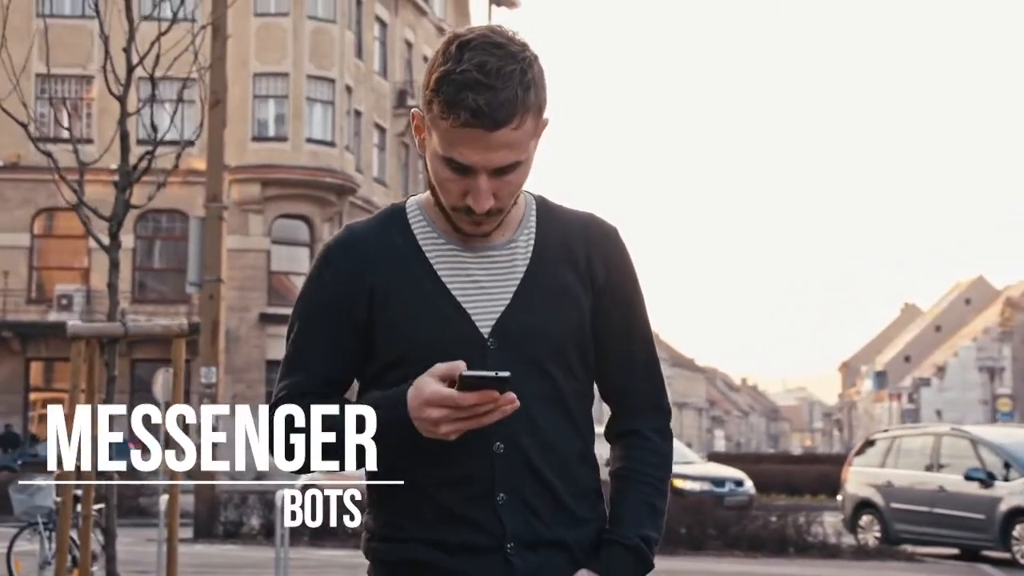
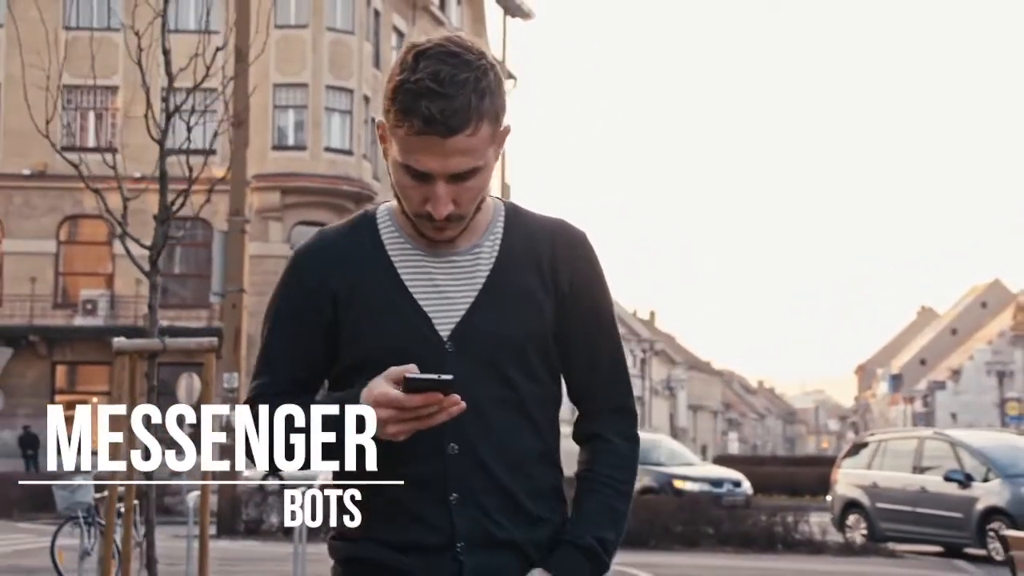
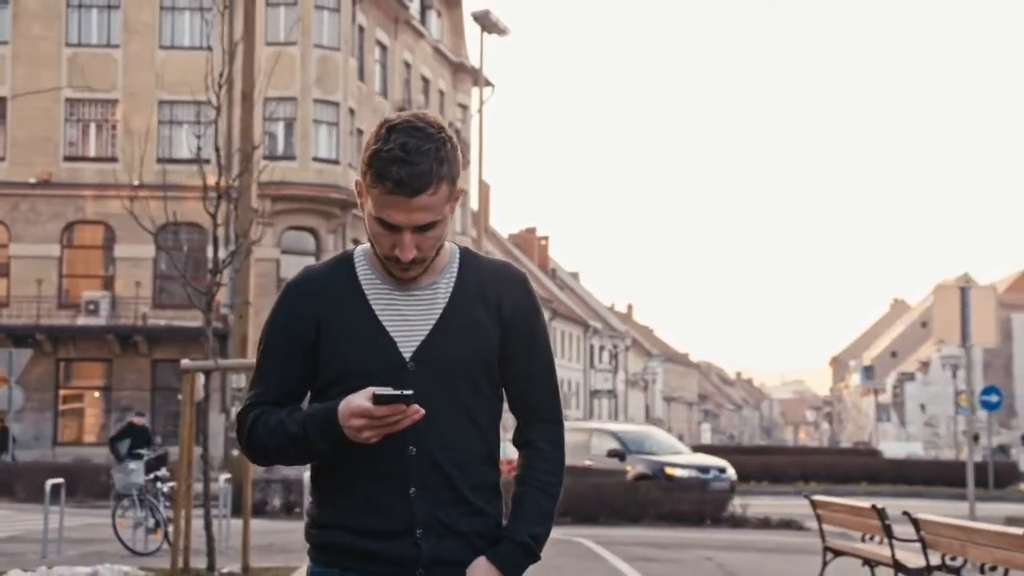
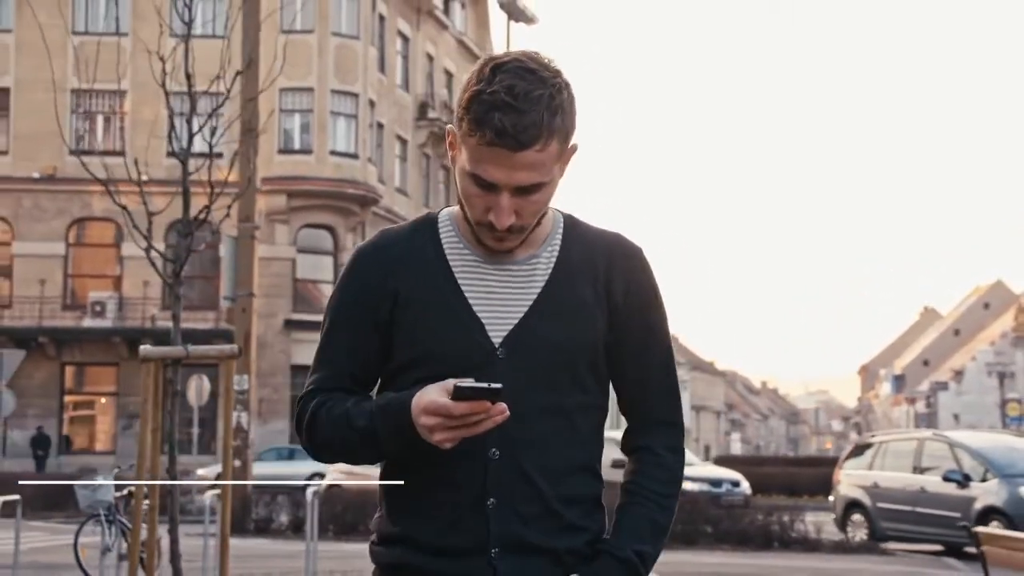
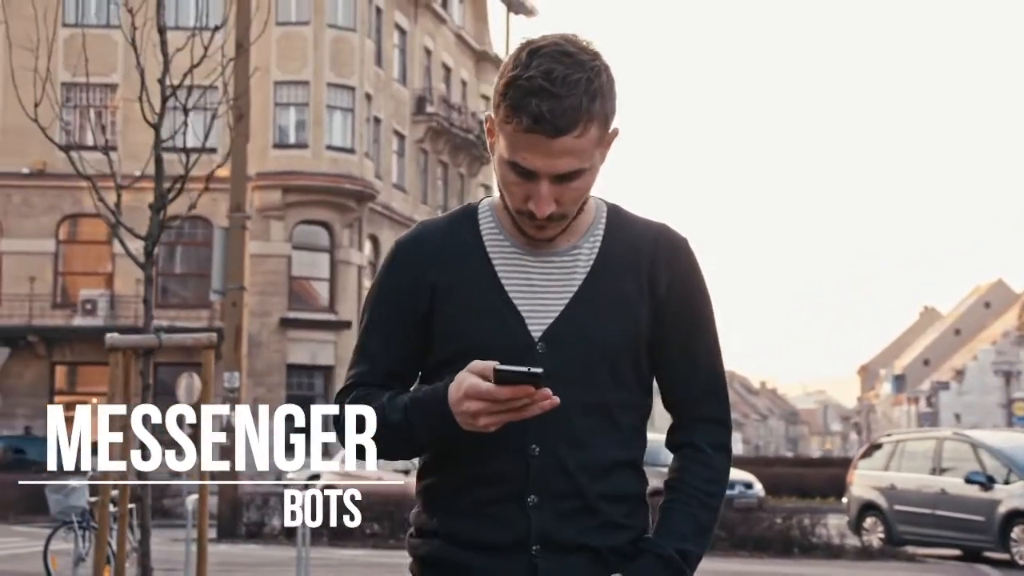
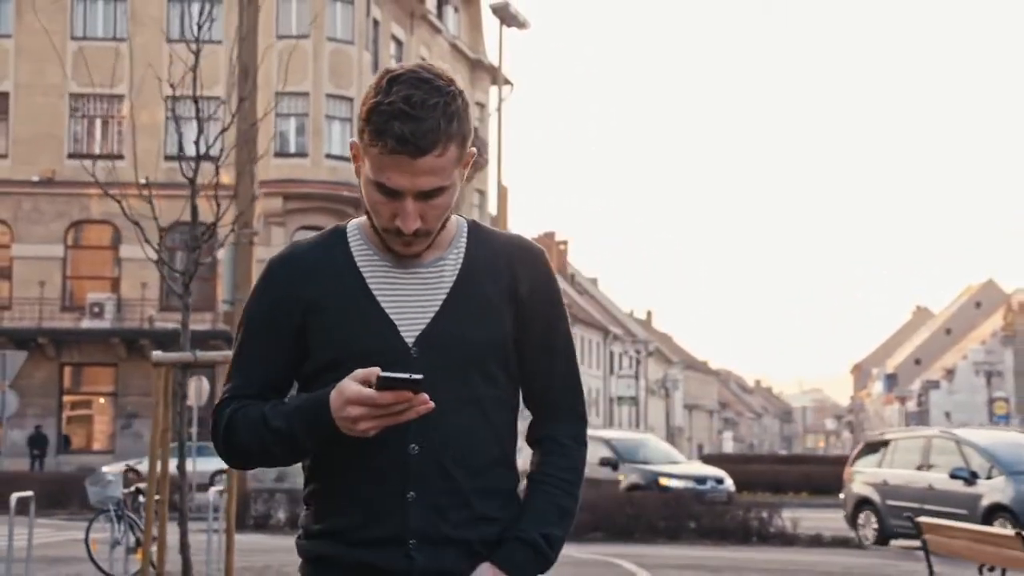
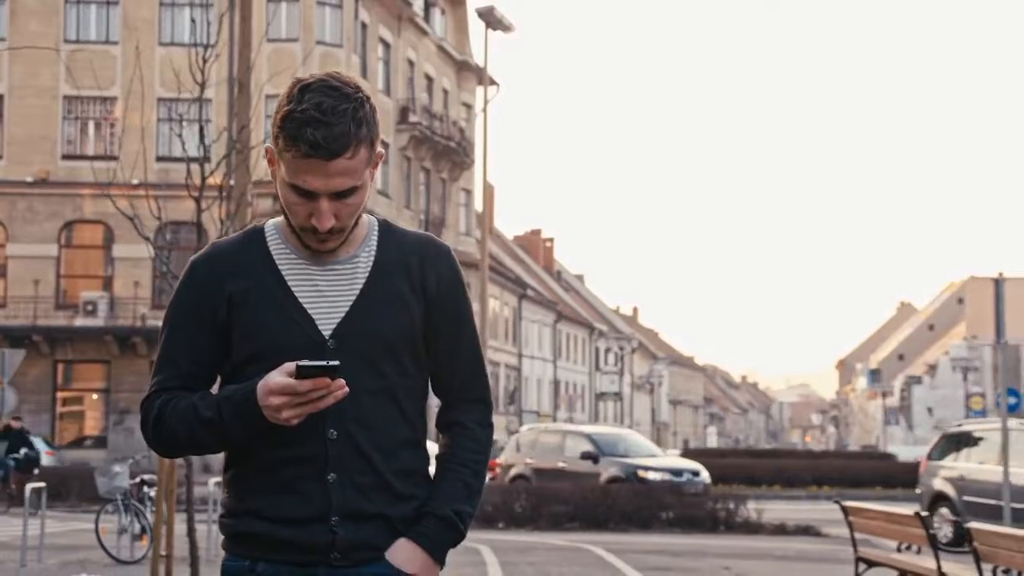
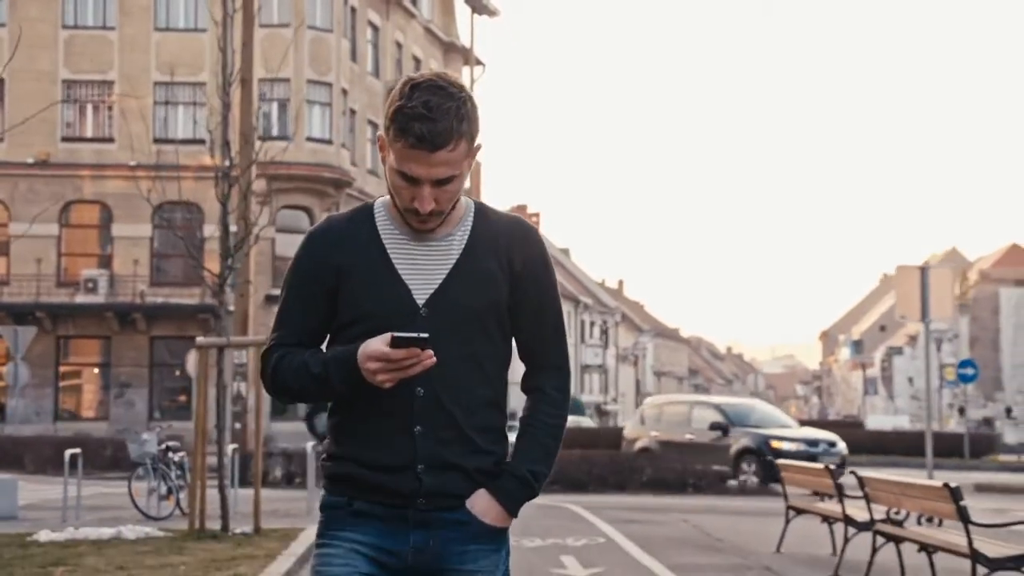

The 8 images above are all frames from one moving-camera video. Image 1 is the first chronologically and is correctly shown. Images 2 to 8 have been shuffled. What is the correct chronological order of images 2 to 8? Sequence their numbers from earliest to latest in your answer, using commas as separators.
5, 2, 4, 6, 7, 3, 8
